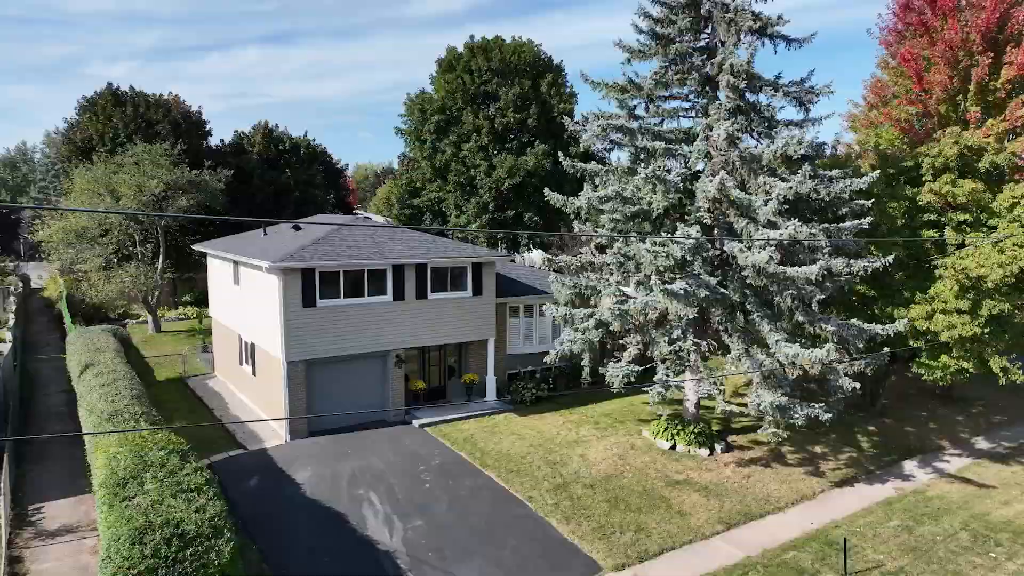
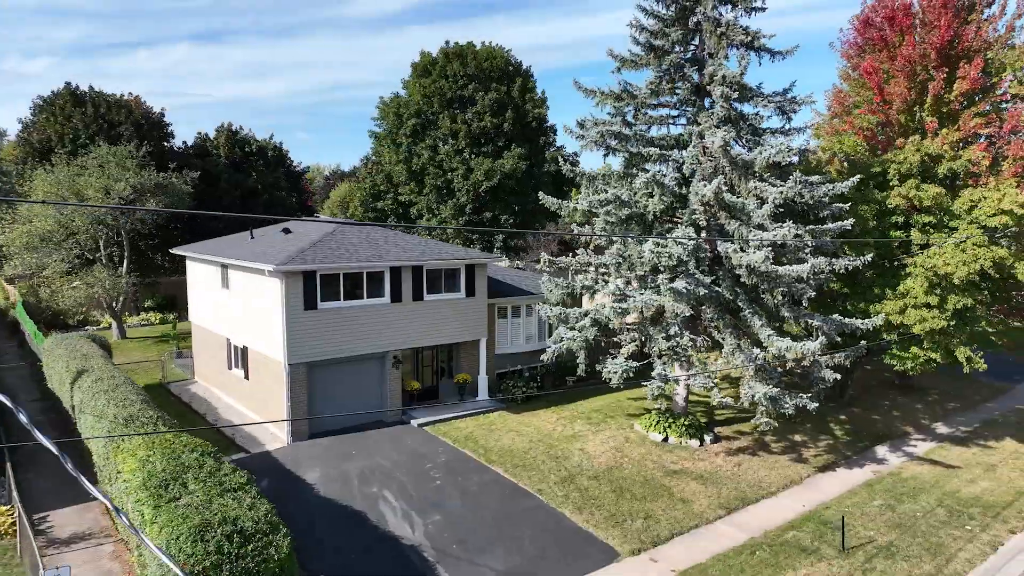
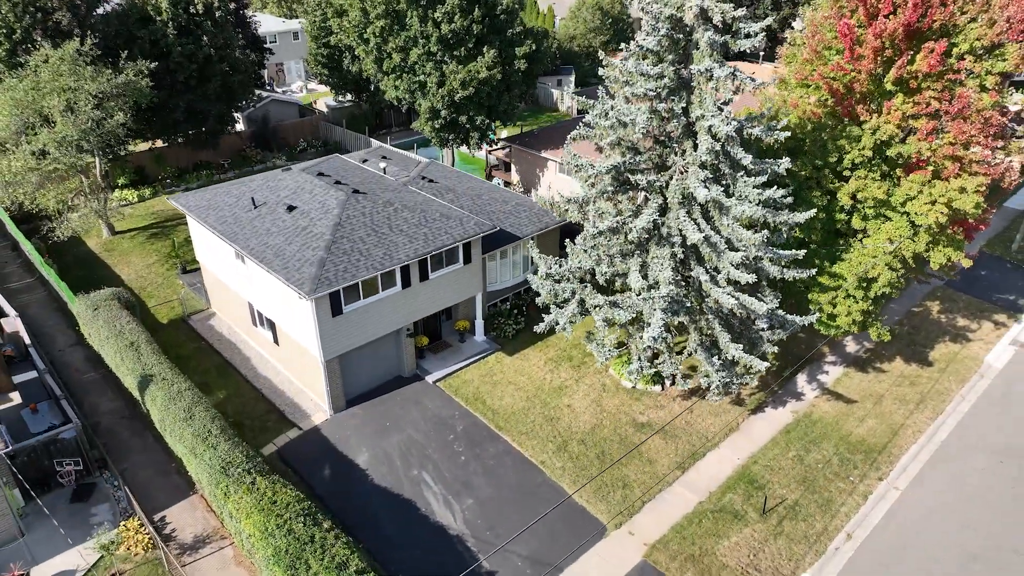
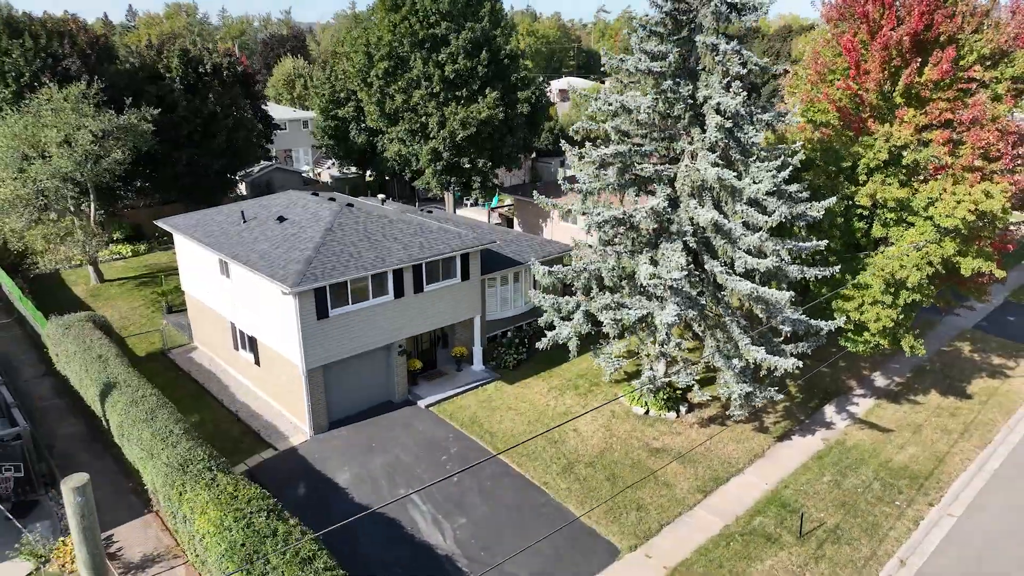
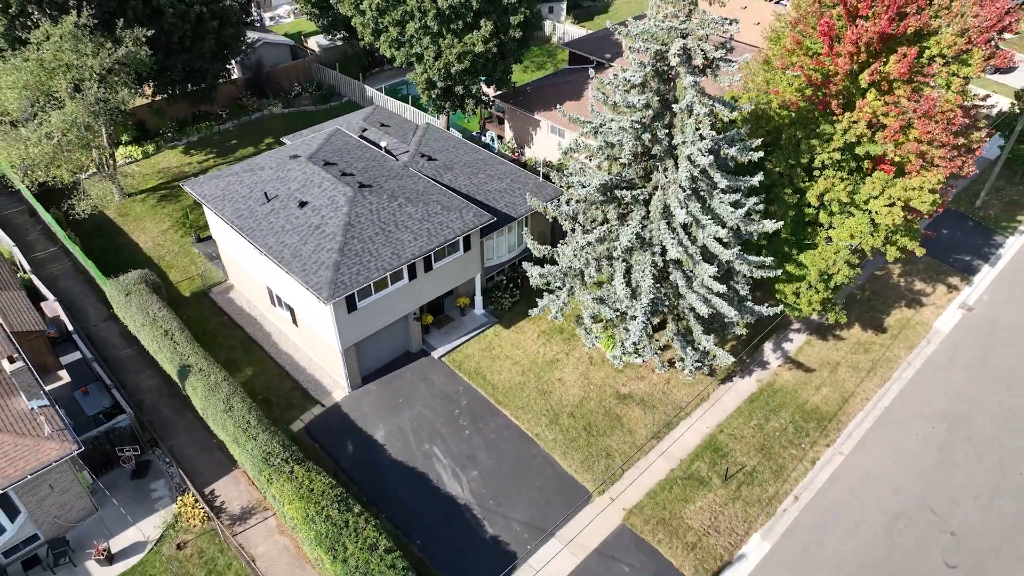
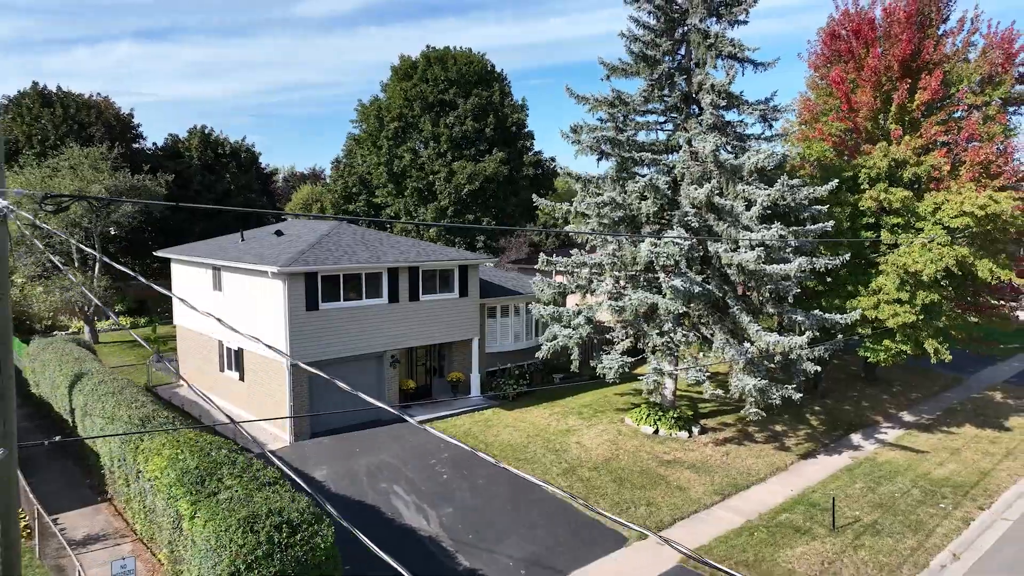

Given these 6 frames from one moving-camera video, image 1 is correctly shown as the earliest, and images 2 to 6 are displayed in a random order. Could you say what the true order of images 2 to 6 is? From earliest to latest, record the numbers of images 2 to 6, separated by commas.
2, 6, 4, 3, 5
